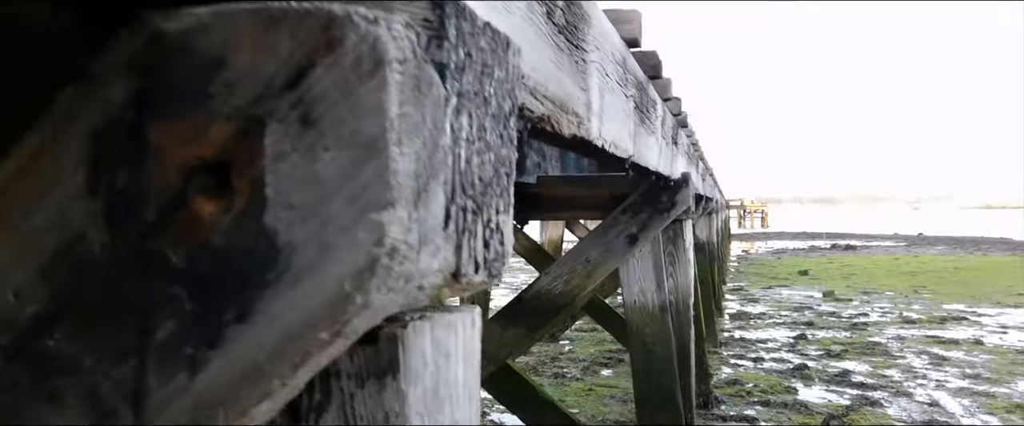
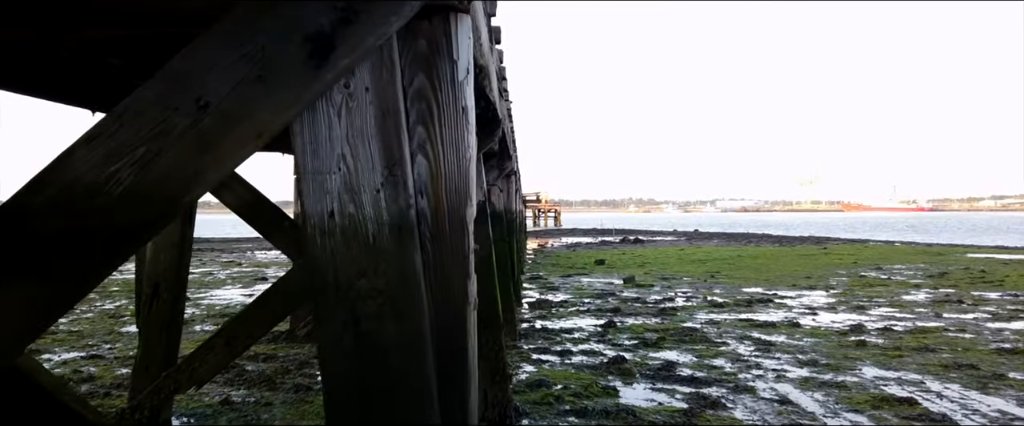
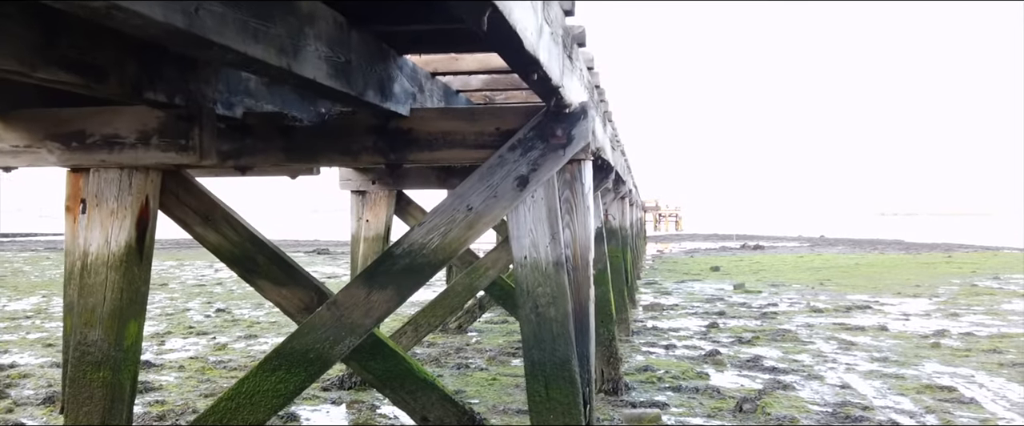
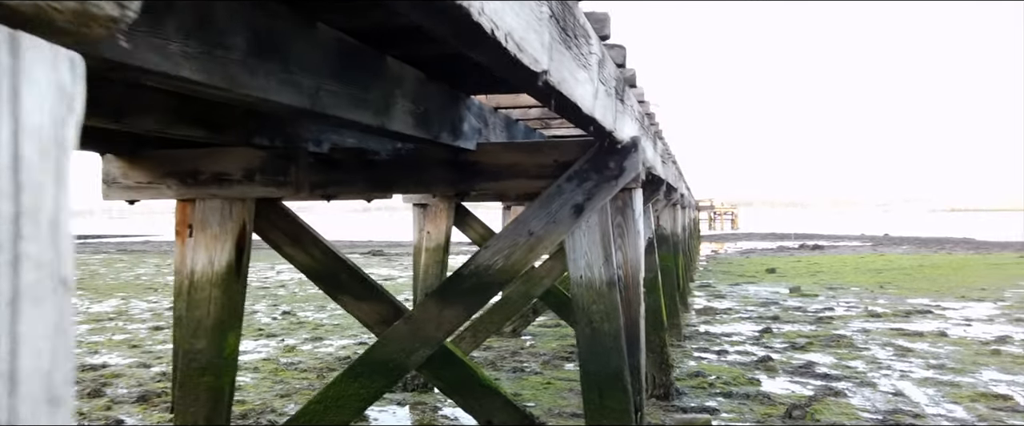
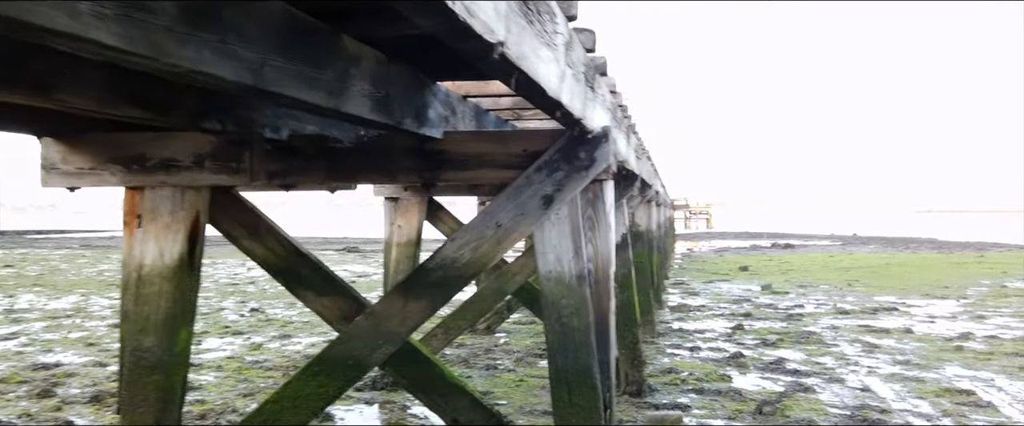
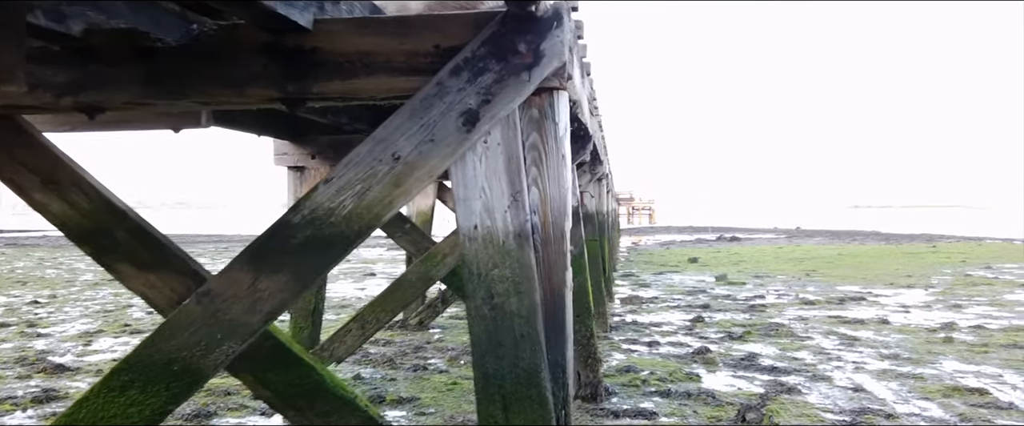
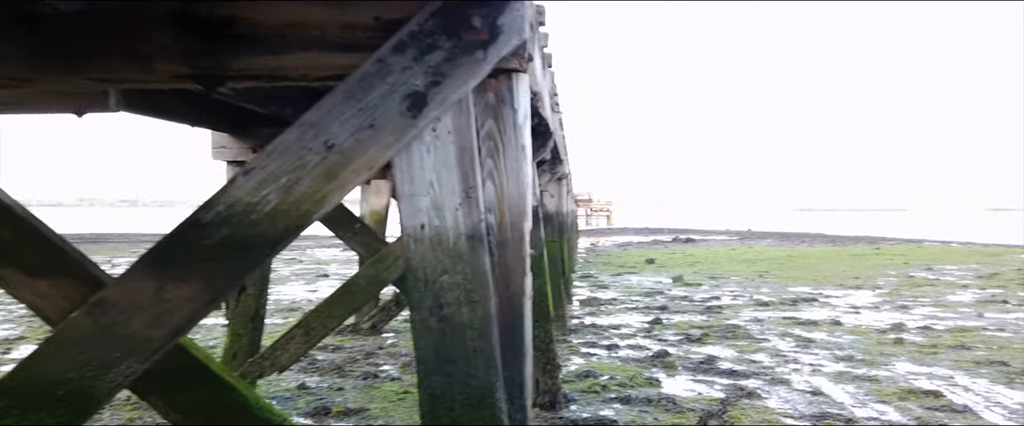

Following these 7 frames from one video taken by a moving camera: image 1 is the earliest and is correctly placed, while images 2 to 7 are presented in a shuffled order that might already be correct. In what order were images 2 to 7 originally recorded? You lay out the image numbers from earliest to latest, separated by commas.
4, 5, 3, 6, 7, 2
